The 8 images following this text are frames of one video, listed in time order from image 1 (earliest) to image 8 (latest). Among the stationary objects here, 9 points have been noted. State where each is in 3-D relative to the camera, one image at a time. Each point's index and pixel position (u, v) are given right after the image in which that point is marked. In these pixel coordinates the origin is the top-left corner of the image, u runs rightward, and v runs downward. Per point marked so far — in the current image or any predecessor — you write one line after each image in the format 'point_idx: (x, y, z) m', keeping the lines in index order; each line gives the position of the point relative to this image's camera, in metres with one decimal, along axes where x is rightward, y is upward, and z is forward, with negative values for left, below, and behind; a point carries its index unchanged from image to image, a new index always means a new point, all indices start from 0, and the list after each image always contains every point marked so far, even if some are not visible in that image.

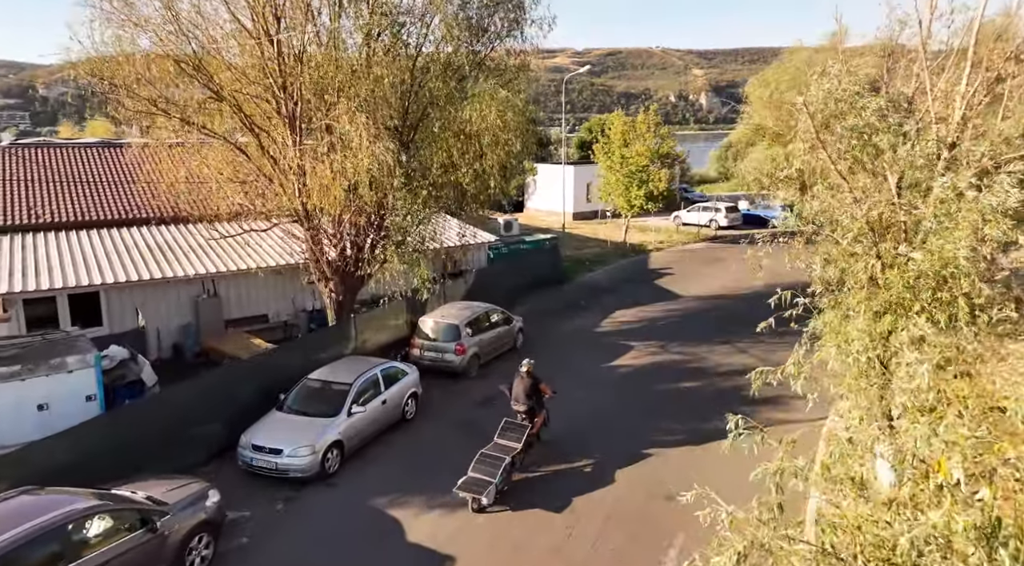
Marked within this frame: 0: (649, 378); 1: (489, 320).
0: (+2.8, -2.0, +14.7) m
1: (-0.5, -0.8, +15.4) m
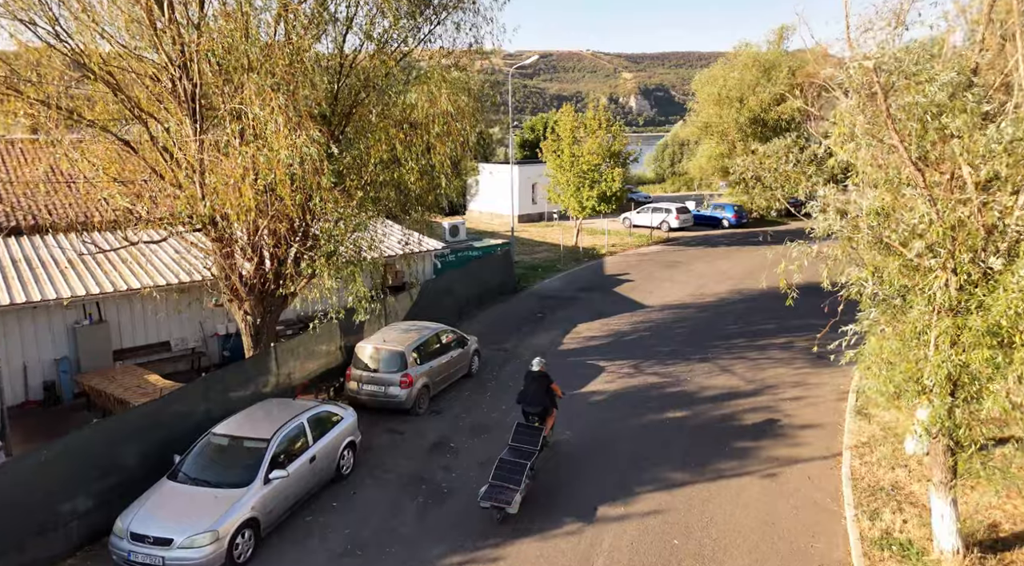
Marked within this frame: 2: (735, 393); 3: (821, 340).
0: (+2.1, -2.2, +12.7) m
1: (-1.3, -1.1, +13.1) m
2: (+4.2, -2.0, +13.3) m
3: (+7.2, -1.3, +16.7) m
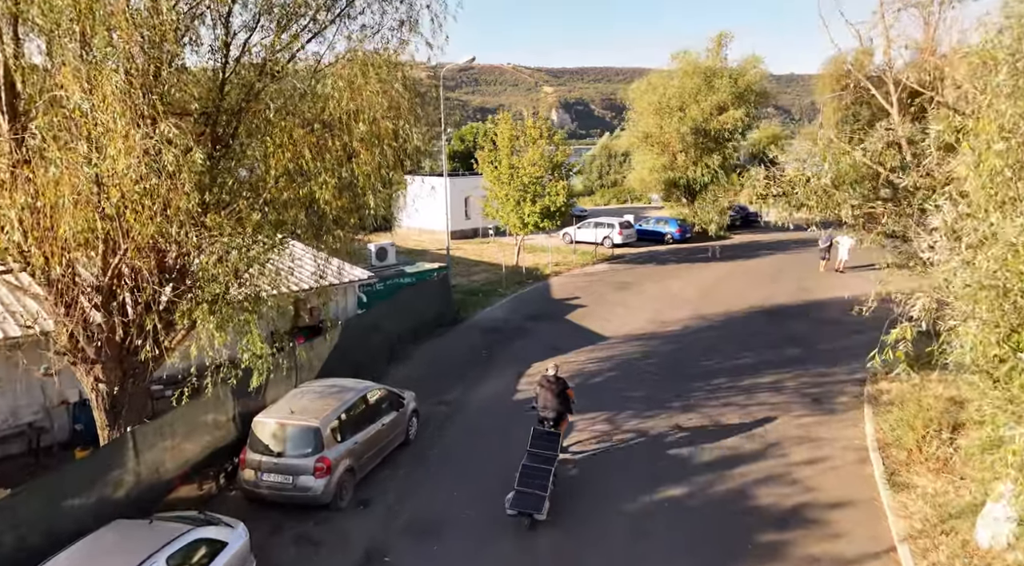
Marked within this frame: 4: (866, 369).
0: (+1.4, -2.8, +10.1) m
1: (-2.1, -1.7, +10.2) m
2: (+3.4, -2.6, +10.9) m
3: (+6.0, -1.9, +14.6) m
4: (+7.4, -1.8, +14.9) m
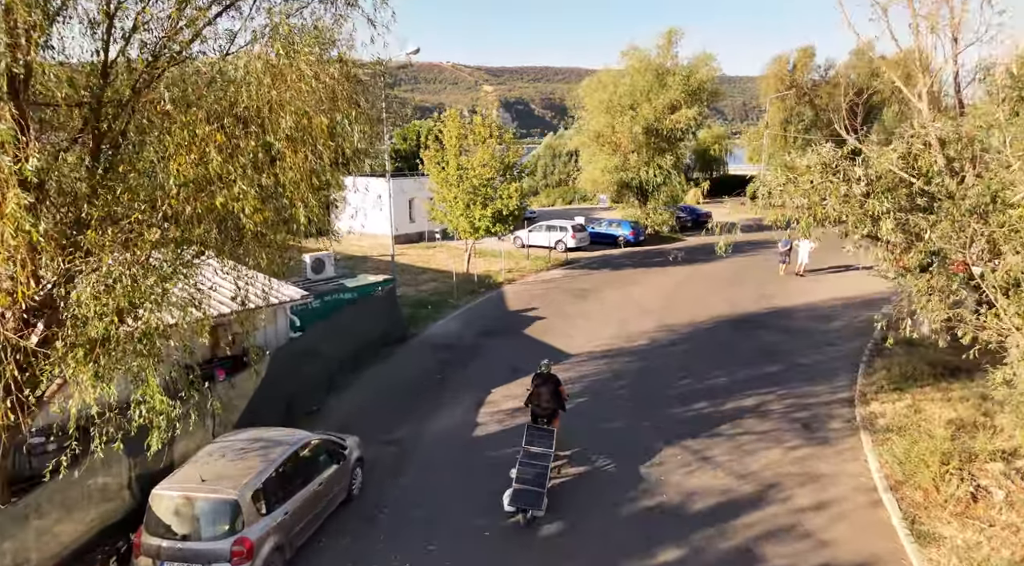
0: (+1.0, -3.1, +8.5) m
1: (-2.5, -2.1, +8.3) m
2: (+2.9, -2.9, +9.5) m
3: (+5.3, -2.1, +13.4) m
4: (+6.6, -2.0, +13.8) m
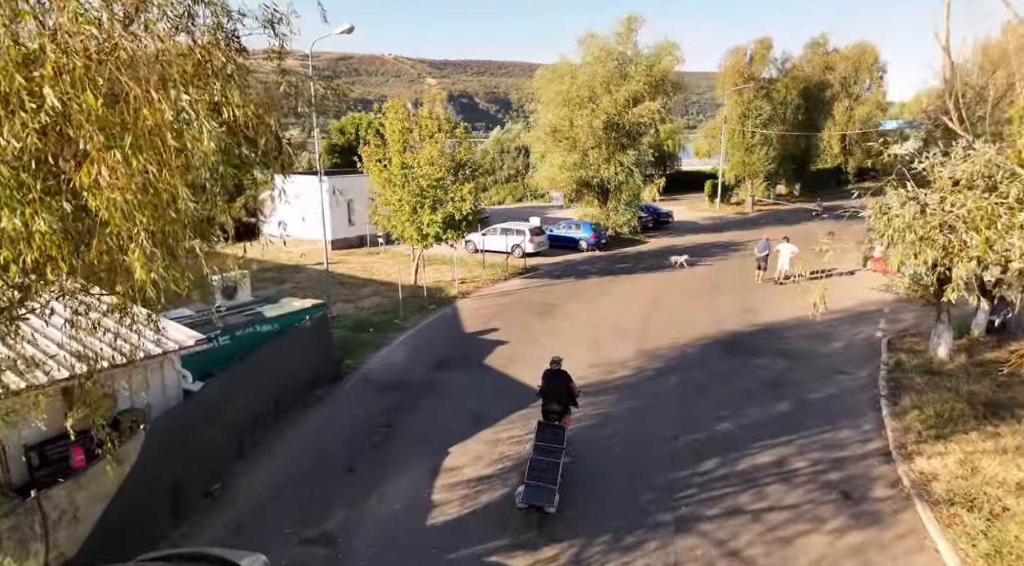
0: (+0.8, -3.6, +5.9) m
1: (-2.6, -2.6, +5.4) m
2: (+2.7, -3.3, +6.9) m
3: (+4.7, -2.5, +11.0) m
4: (+5.9, -2.4, +11.6) m
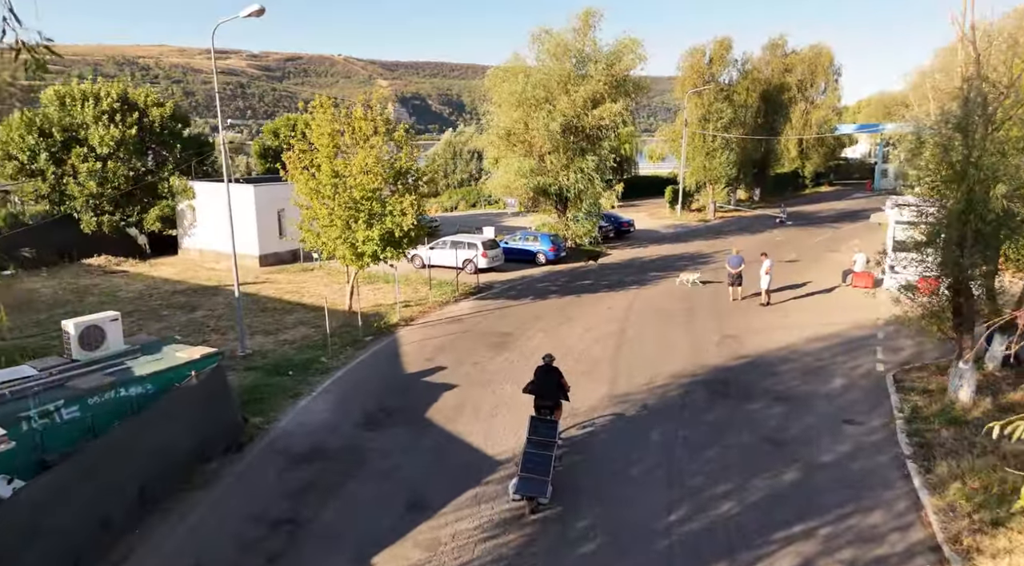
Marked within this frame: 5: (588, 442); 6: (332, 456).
0: (+0.5, -4.2, +3.2) m
1: (-2.9, -3.3, +2.6) m
2: (+2.3, -3.9, +4.4) m
3: (+4.0, -3.1, +8.6) m
4: (+5.3, -3.0, +9.2) m
5: (+1.3, -2.5, +11.5) m
6: (-2.9, -2.7, +11.1) m
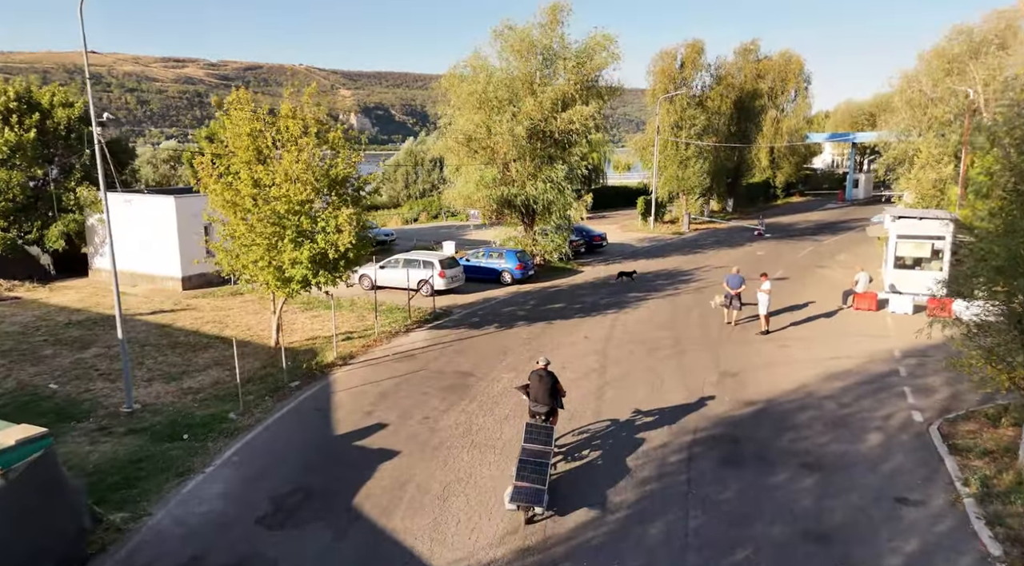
0: (+0.4, -4.6, +0.2) m
1: (-3.0, -3.7, -0.6) m
2: (+2.1, -4.3, +1.5) m
3: (+3.6, -3.6, +5.8) m
4: (+4.8, -3.4, +6.4) m
5: (+0.7, -3.1, +8.5) m
6: (-3.4, -3.2, +7.9) m
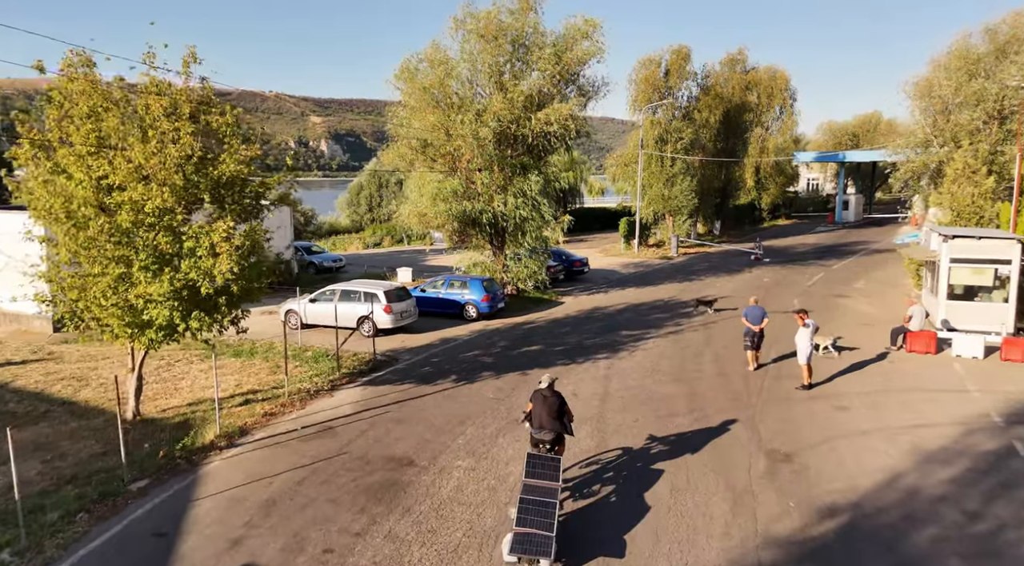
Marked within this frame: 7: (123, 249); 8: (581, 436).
0: (+0.3, -4.7, -4.6) m
1: (-3.0, -3.8, -5.5) m
2: (+2.0, -4.5, -3.2) m
3: (+3.4, -3.9, +1.2) m
4: (+4.6, -3.7, +1.9) m
5: (+0.4, -3.5, +3.9) m
6: (-3.7, -3.6, +3.0) m
7: (-5.6, +0.5, +10.4) m
8: (+1.1, -2.4, +11.3) m
